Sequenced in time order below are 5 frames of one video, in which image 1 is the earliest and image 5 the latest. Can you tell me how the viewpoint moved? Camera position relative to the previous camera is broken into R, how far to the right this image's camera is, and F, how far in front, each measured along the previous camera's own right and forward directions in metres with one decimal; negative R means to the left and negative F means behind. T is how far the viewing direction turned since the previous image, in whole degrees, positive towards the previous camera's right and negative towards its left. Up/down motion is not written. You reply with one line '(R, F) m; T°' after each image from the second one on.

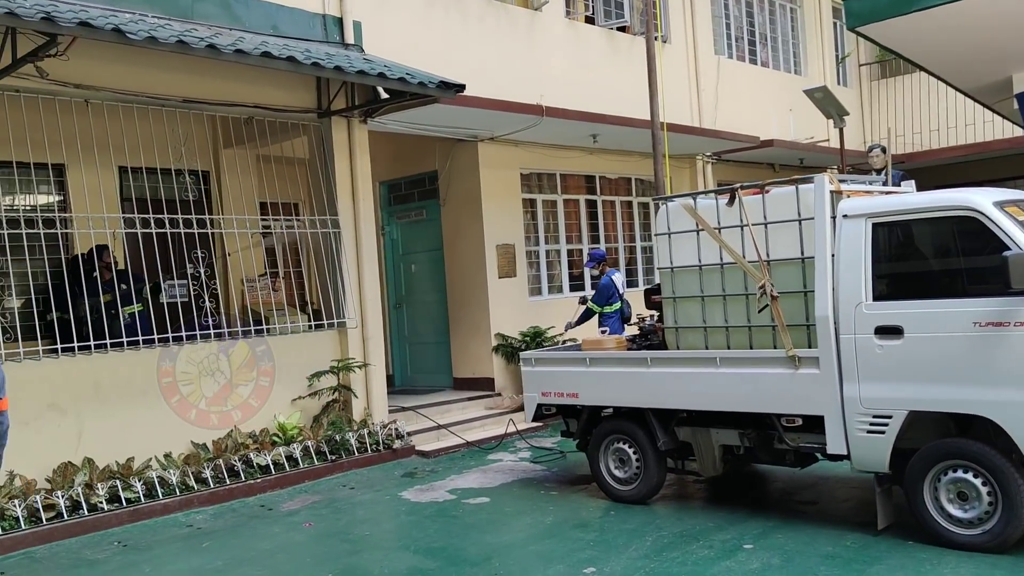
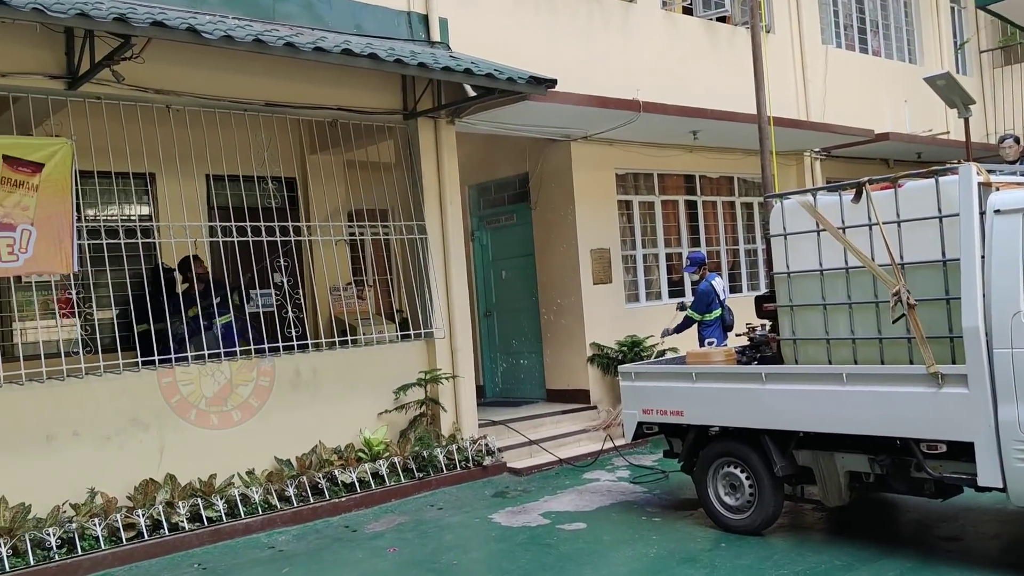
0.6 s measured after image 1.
(0.0, +0.5) m; -6°
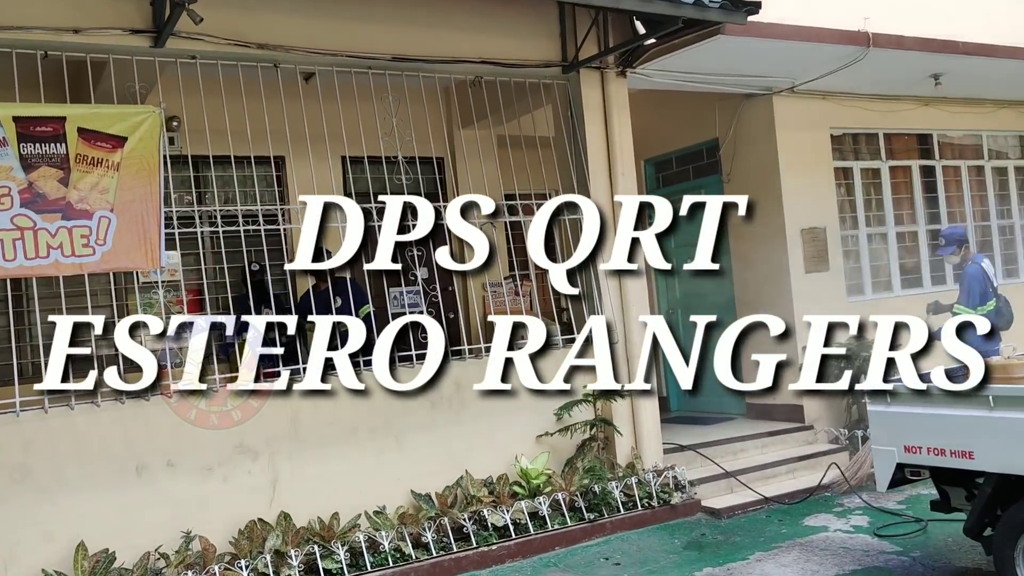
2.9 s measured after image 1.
(-0.1, +1.5) m; -11°
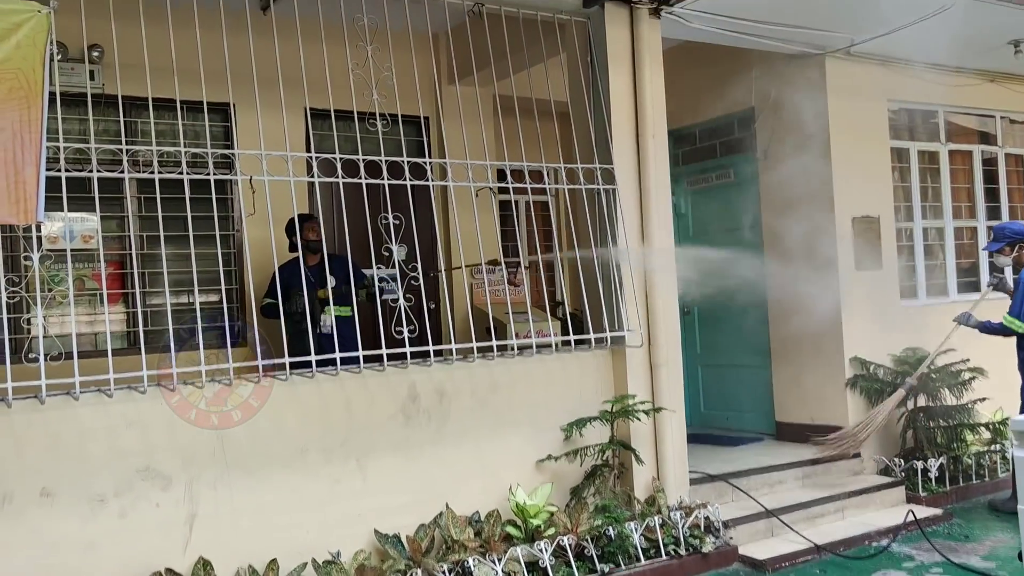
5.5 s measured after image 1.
(-0.1, +1.2) m; +2°
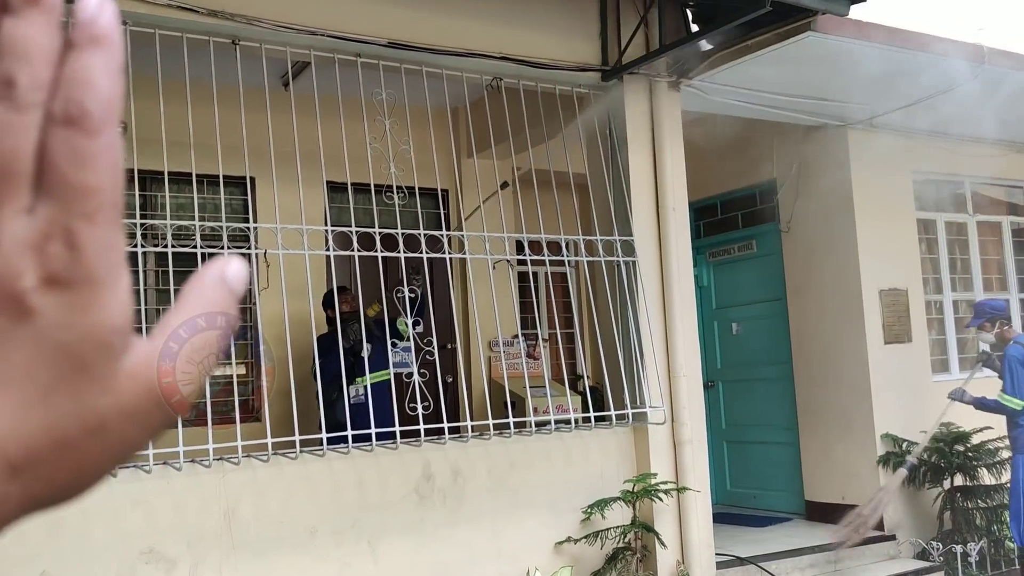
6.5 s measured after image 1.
(0.0, +0.1) m; -2°
